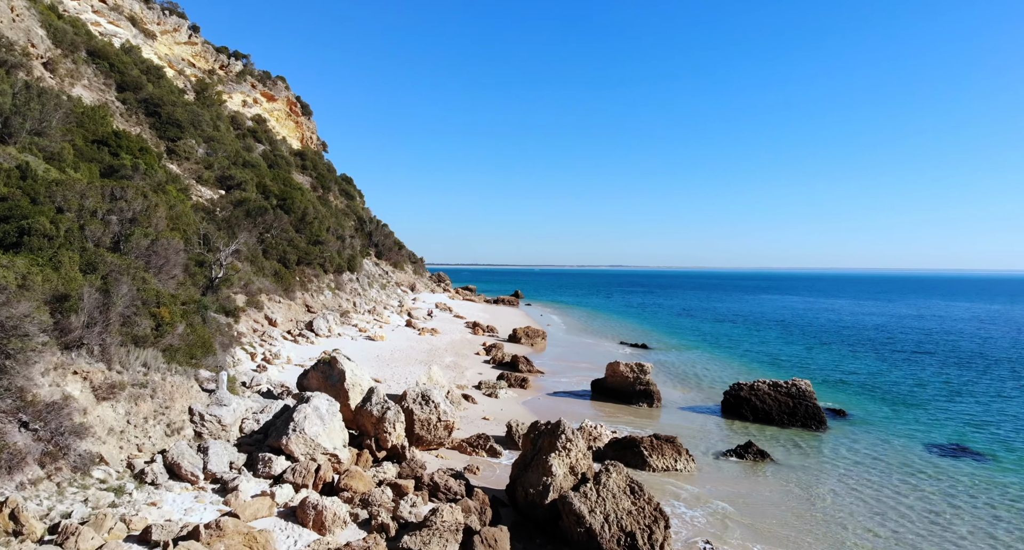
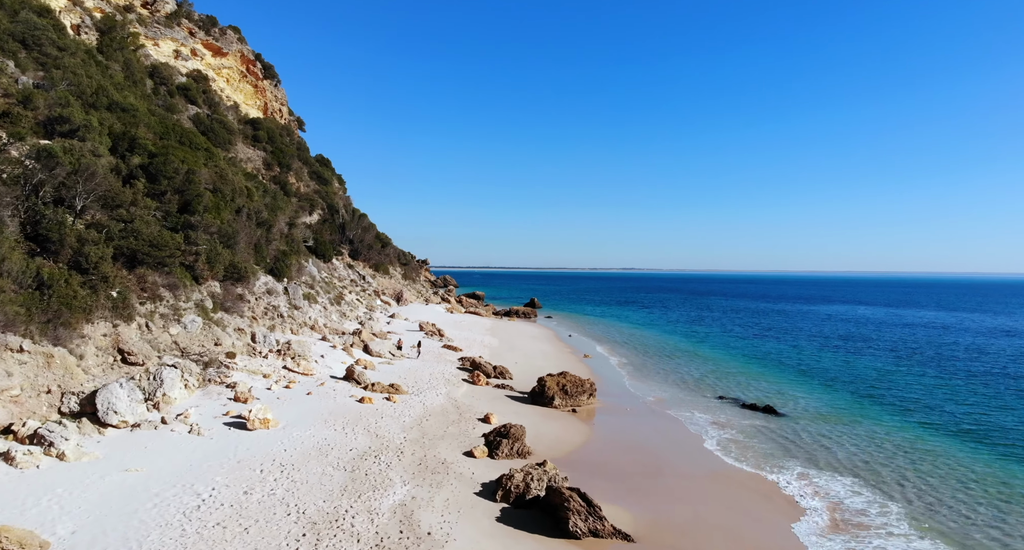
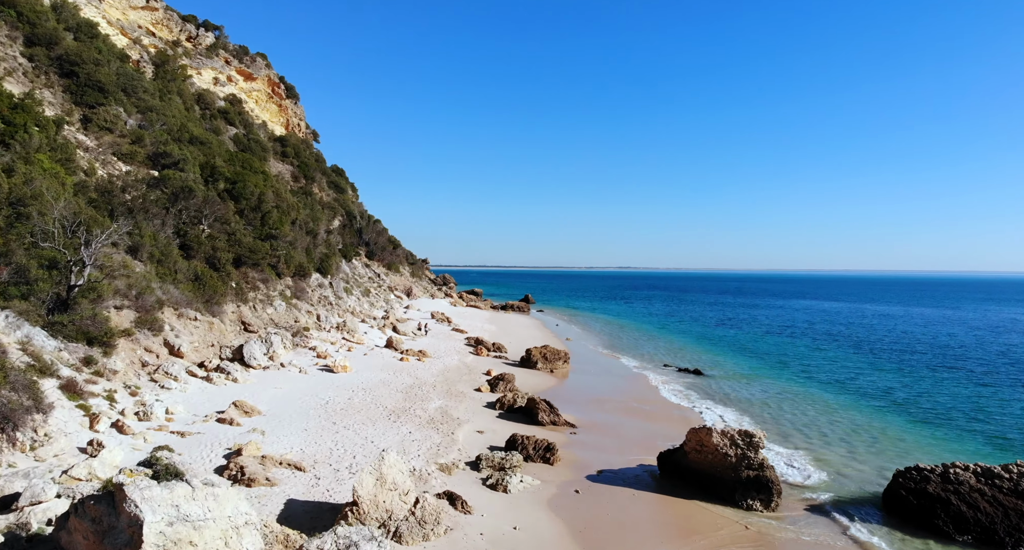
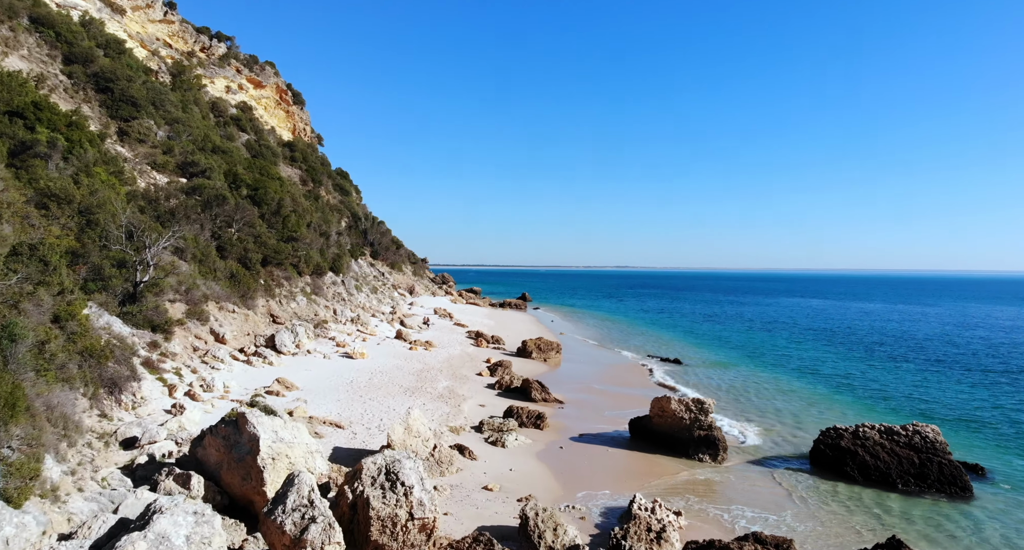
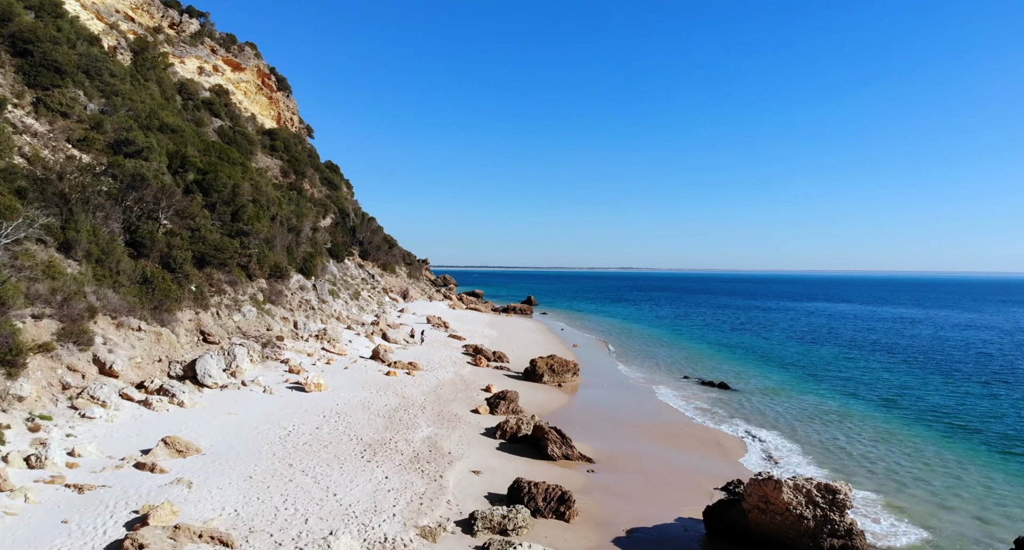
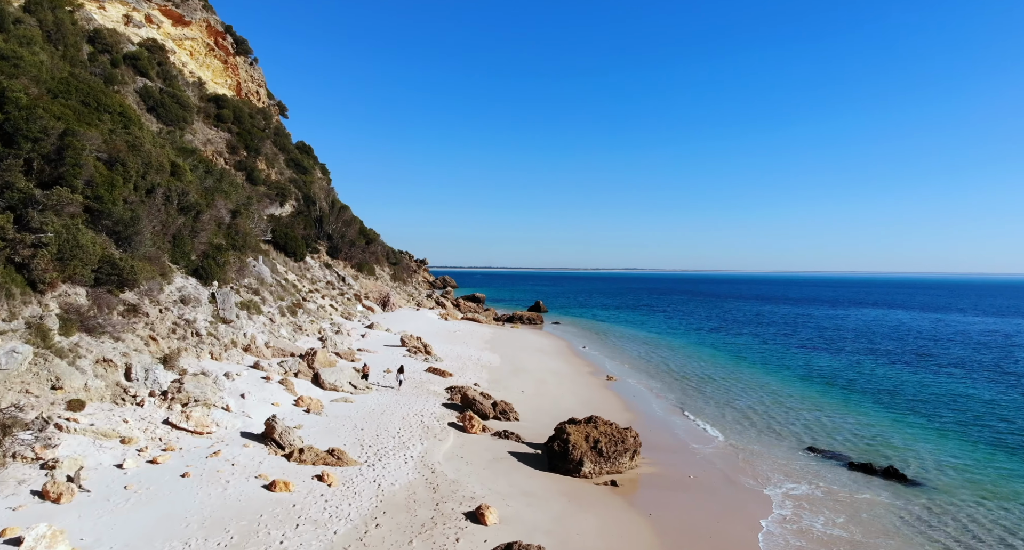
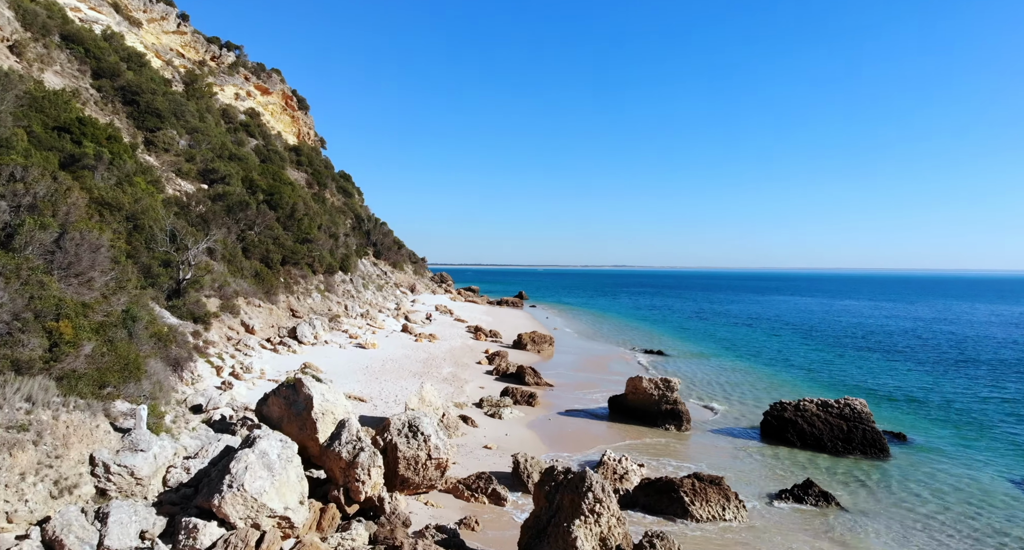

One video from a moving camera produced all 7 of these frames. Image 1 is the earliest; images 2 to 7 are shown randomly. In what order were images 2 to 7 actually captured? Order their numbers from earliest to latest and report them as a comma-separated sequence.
7, 4, 3, 5, 2, 6
